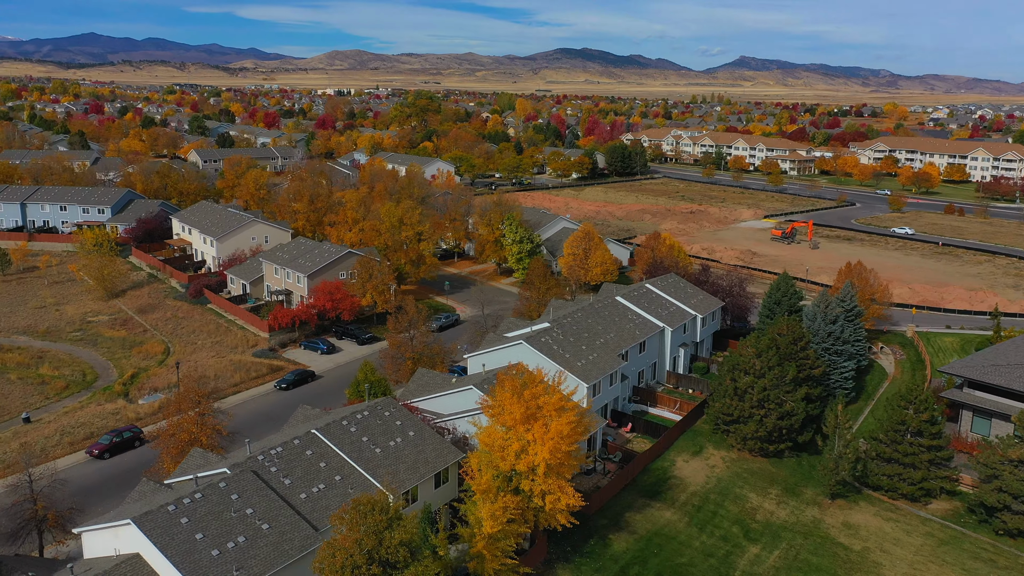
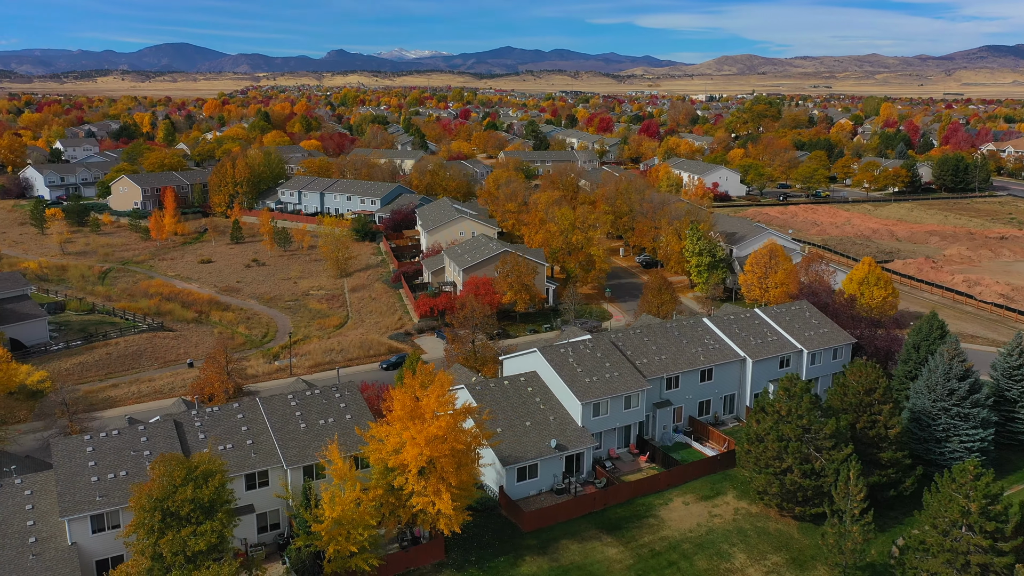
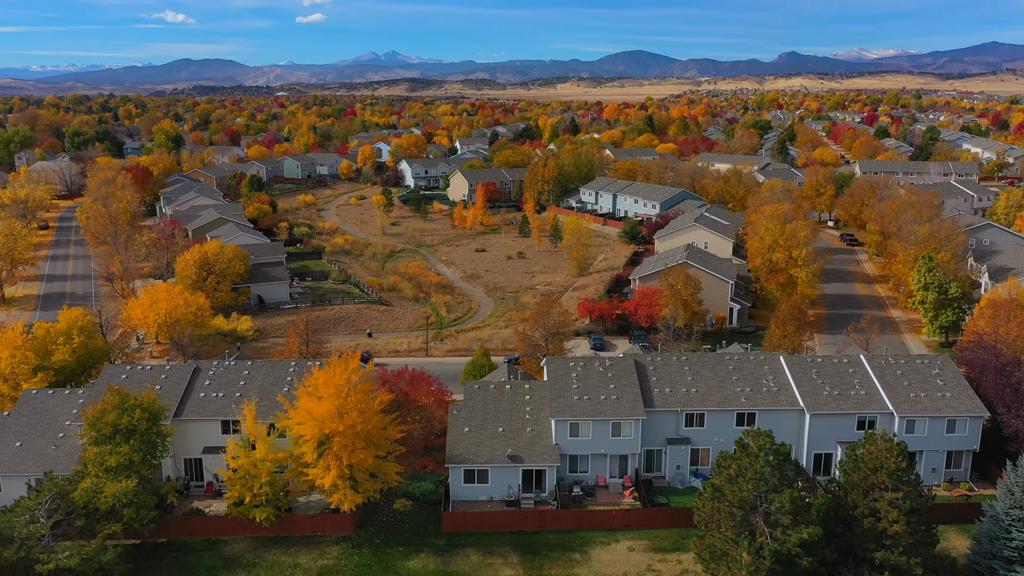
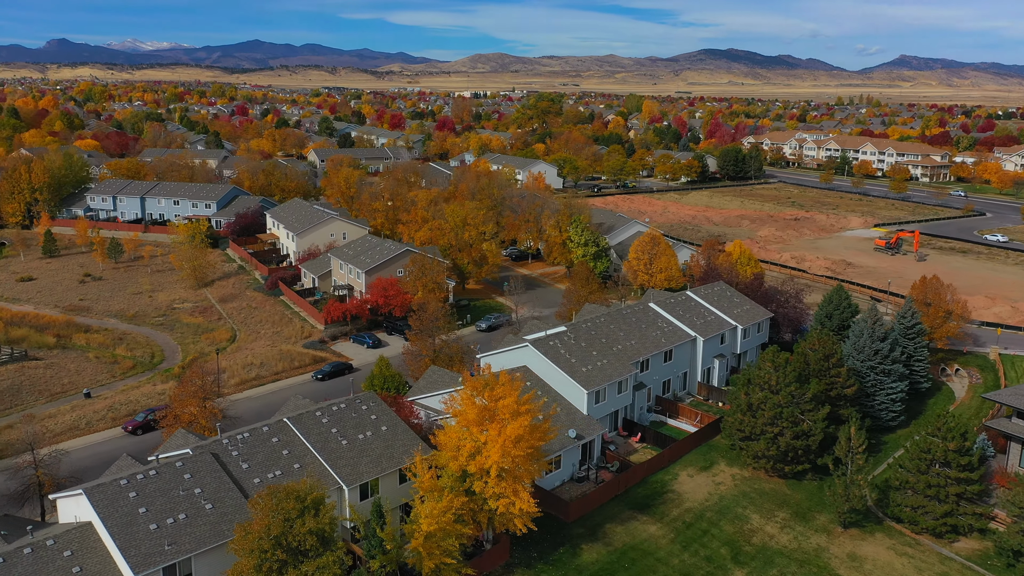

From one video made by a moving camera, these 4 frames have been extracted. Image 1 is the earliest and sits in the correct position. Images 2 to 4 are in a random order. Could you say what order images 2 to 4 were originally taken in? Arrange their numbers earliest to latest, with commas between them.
4, 2, 3
